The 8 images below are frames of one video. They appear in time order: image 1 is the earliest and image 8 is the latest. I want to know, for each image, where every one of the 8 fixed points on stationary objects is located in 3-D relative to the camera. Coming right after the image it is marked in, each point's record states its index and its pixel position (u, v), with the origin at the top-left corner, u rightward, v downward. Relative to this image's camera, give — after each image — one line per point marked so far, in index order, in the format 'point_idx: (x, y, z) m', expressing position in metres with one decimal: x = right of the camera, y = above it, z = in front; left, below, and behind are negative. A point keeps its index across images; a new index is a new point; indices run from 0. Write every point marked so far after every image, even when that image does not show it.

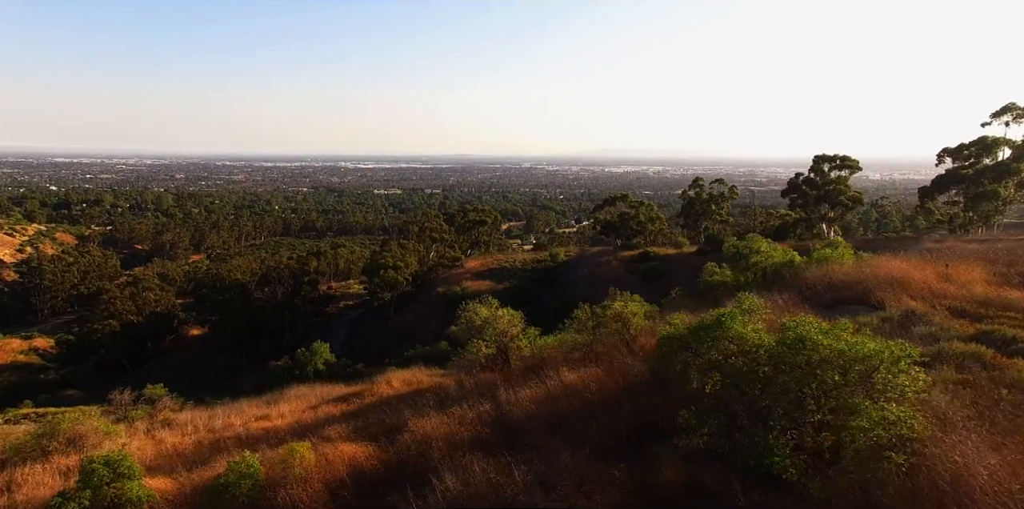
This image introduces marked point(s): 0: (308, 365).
0: (-5.0, -2.7, +16.9) m
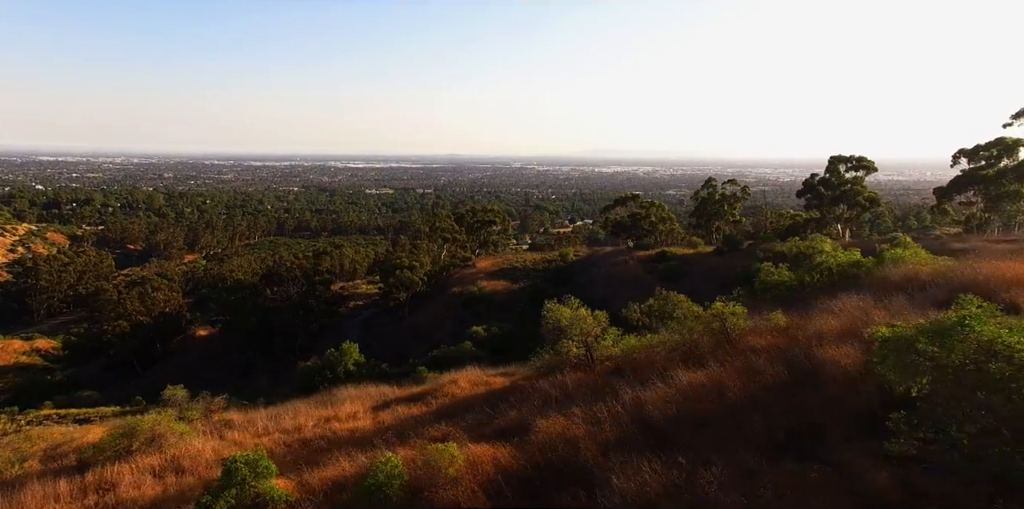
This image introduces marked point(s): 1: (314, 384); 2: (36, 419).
0: (-4.3, -2.7, +16.9) m
1: (-4.8, -3.2, +16.7) m
2: (-13.1, -4.7, +18.8) m
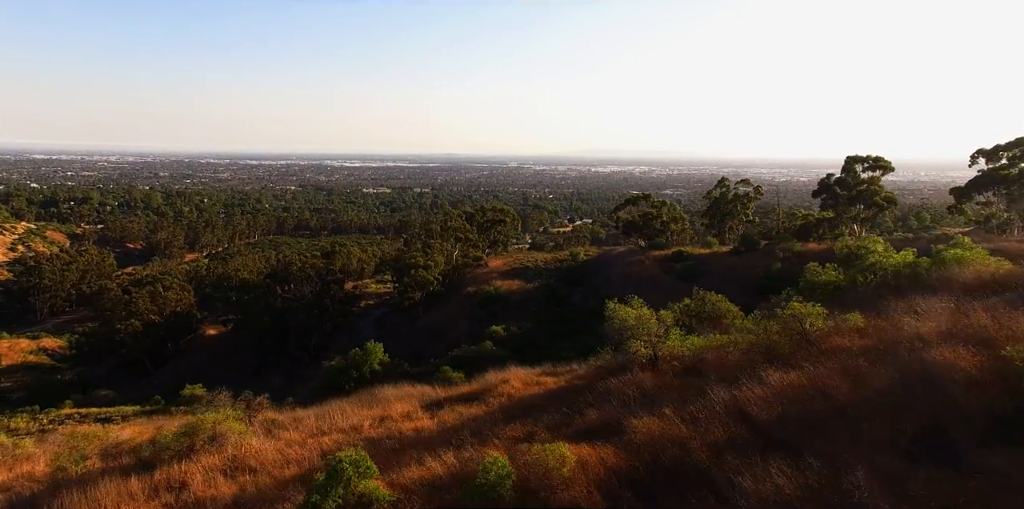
0: (-3.6, -2.7, +16.9) m
1: (-4.2, -3.2, +16.7) m
2: (-12.5, -4.6, +18.8) m
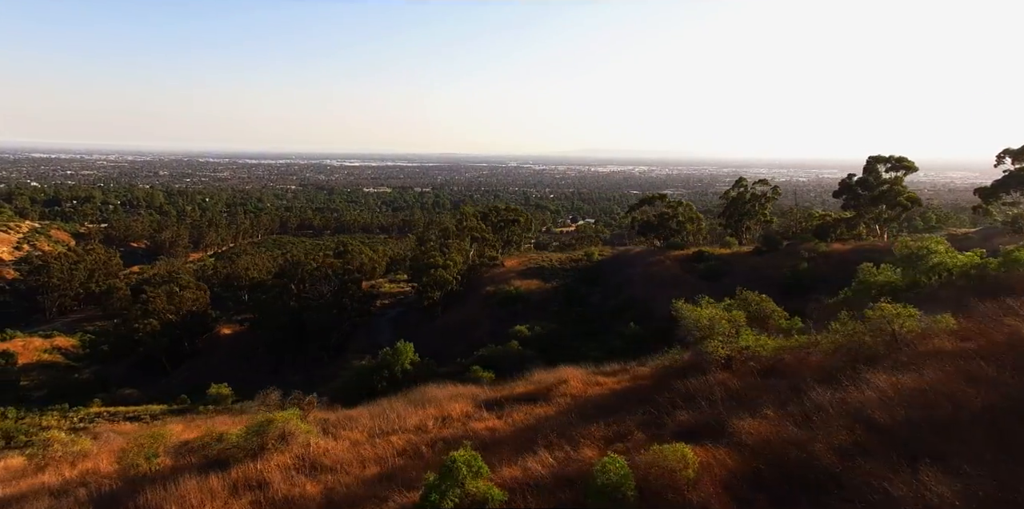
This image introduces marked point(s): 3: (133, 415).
0: (-2.9, -2.7, +17.0) m
1: (-3.4, -3.2, +16.7) m
2: (-11.7, -4.6, +18.9) m
3: (-10.9, -4.6, +19.5) m
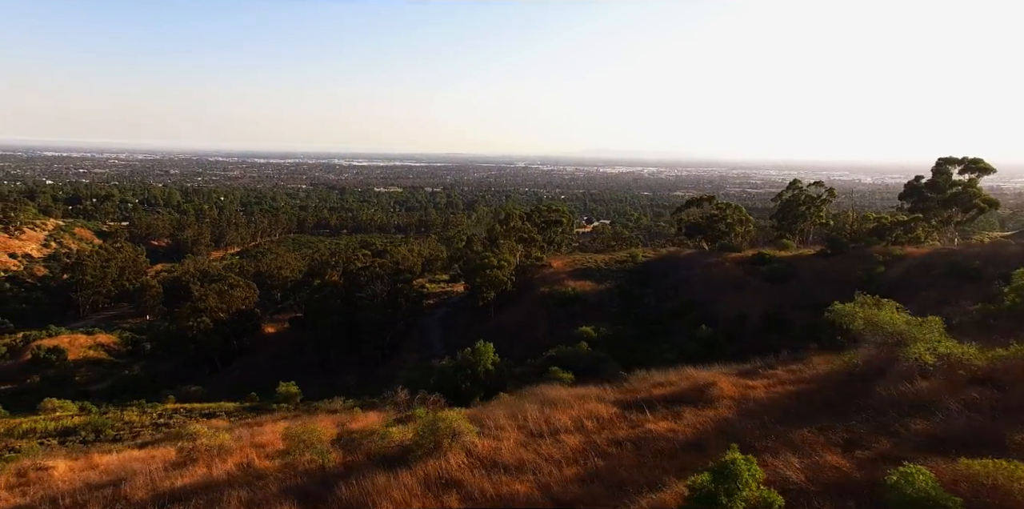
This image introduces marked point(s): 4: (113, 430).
0: (-0.8, -2.7, +17.0) m
1: (-1.4, -3.2, +16.8) m
2: (-9.6, -4.6, +19.1) m
3: (-8.8, -4.6, +19.8) m
4: (-10.6, -4.6, +18.1) m
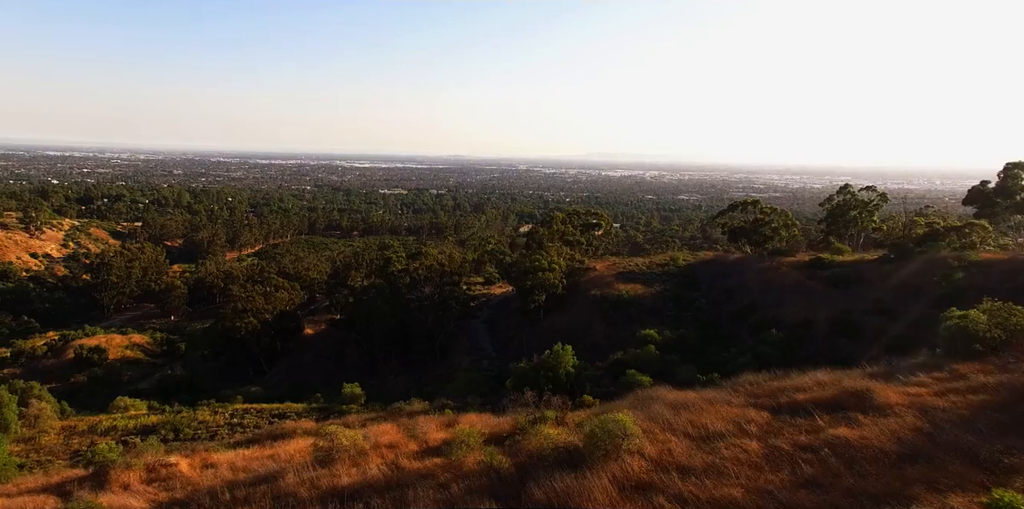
0: (+1.2, -2.8, +17.0) m
1: (+0.6, -3.2, +16.8) m
2: (-7.6, -4.6, +19.2) m
3: (-6.7, -4.6, +19.9) m
4: (-8.6, -4.7, +18.2) m
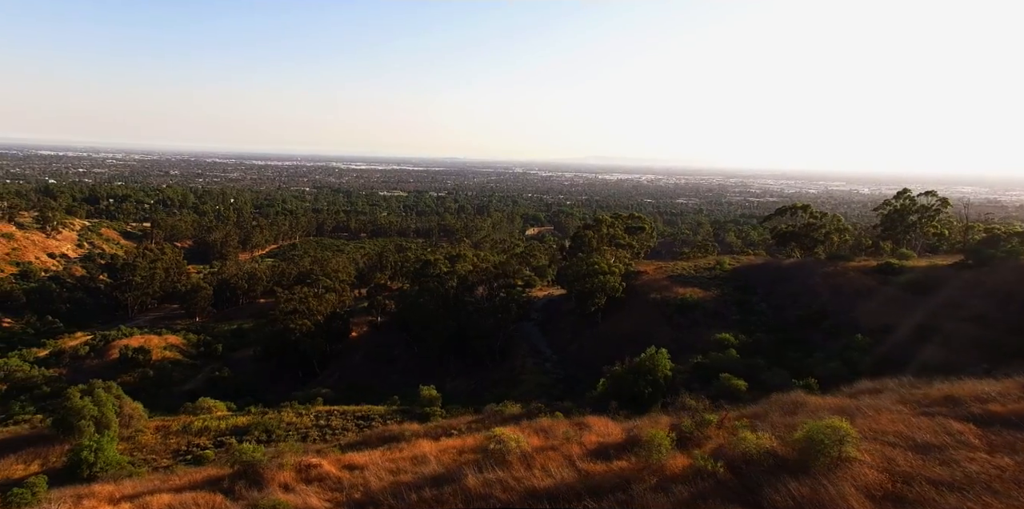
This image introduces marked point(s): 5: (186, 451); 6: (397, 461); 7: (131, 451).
0: (+3.6, -2.9, +16.9) m
1: (+3.0, -3.3, +16.8) m
2: (-5.2, -4.6, +19.3) m
3: (-4.3, -4.6, +19.9) m
4: (-6.1, -4.7, +18.2) m
5: (-7.9, -4.8, +16.6) m
6: (-1.9, -3.4, +11.1) m
7: (-9.1, -4.7, +16.3) m
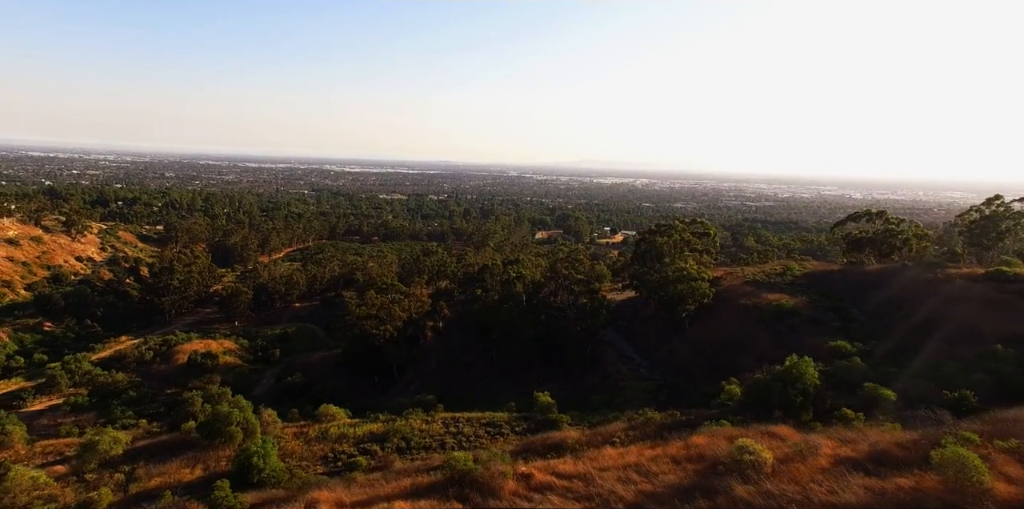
0: (+7.2, -3.1, +16.7) m
1: (+6.7, -3.5, +16.6) m
2: (-1.5, -4.8, +19.2) m
3: (-0.6, -4.8, +19.8) m
4: (-2.5, -4.8, +18.2) m
5: (-4.3, -5.0, +16.6) m
6: (+1.6, -3.5, +11.0) m
7: (-5.5, -4.8, +16.3) m
